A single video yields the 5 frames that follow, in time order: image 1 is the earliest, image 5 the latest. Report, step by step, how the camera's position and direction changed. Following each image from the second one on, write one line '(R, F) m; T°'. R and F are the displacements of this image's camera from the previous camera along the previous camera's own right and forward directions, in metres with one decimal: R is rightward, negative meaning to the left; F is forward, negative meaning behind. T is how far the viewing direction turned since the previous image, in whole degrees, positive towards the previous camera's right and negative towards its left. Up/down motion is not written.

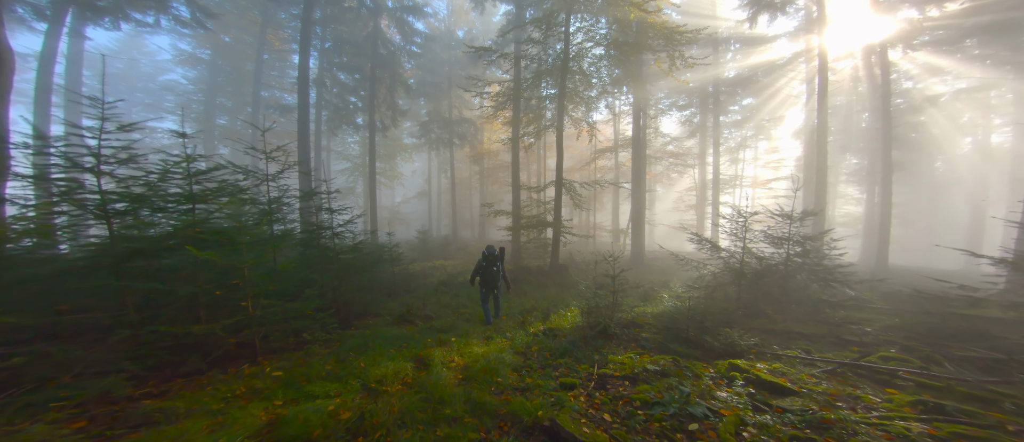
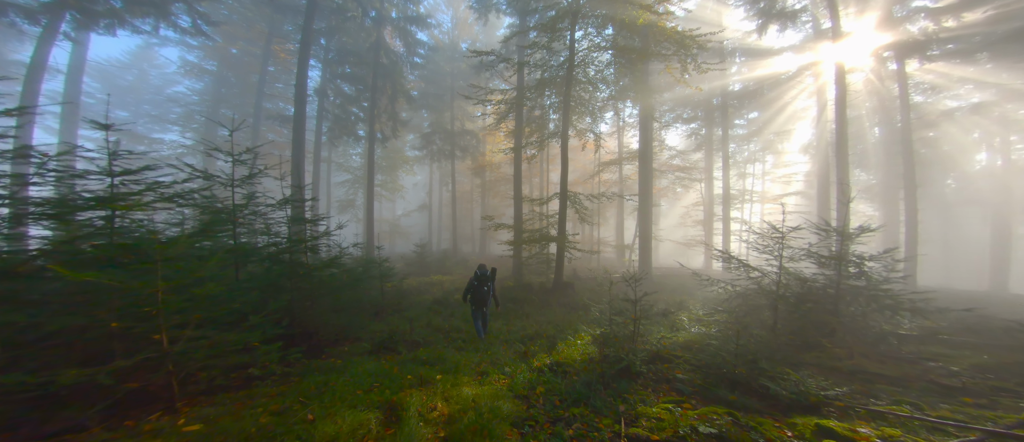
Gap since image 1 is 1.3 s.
(0.0, +0.7) m; 0°
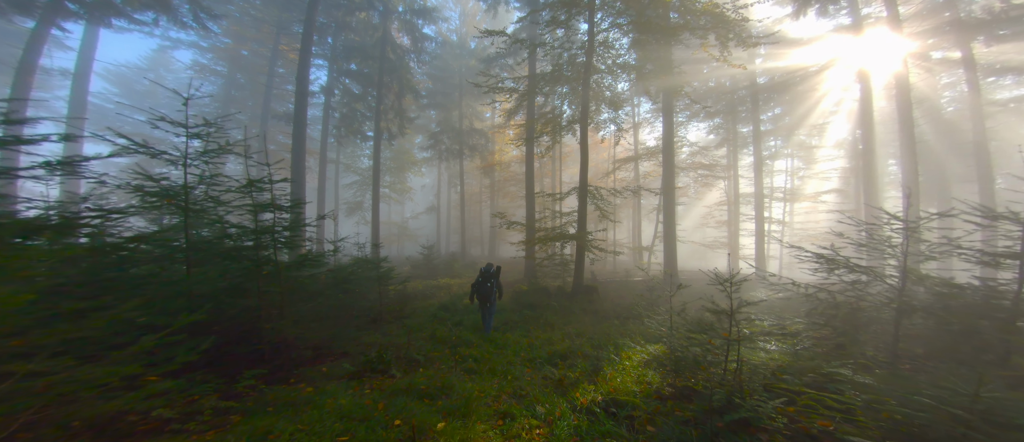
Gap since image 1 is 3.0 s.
(-0.2, +1.1) m; -1°
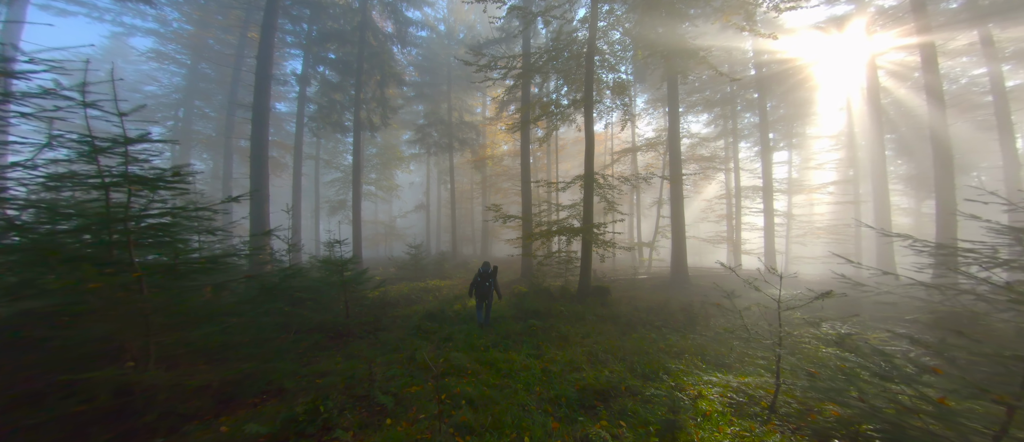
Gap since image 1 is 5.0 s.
(-0.2, +1.3) m; +1°
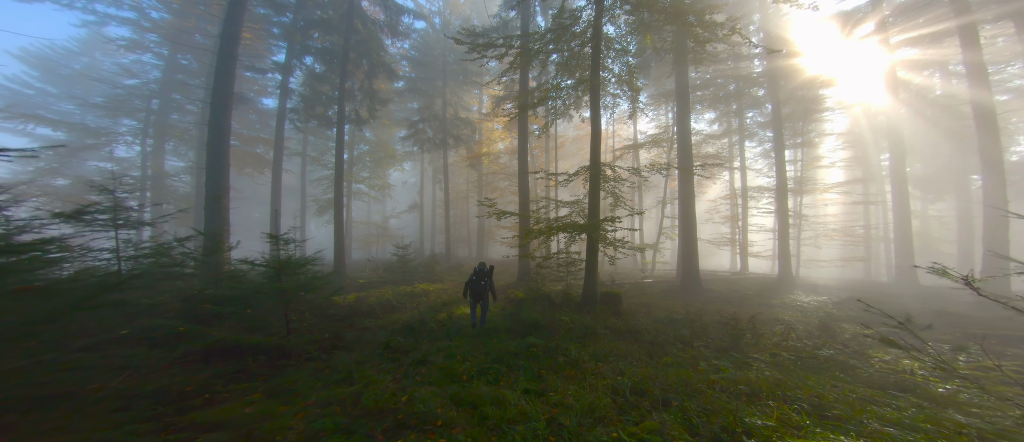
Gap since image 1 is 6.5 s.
(0.0, +1.2) m; 0°
